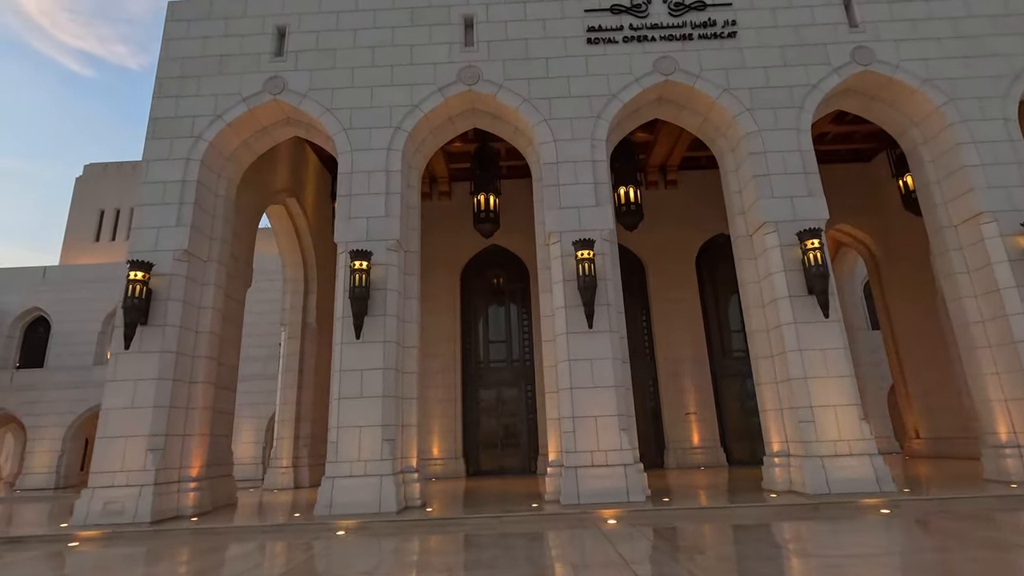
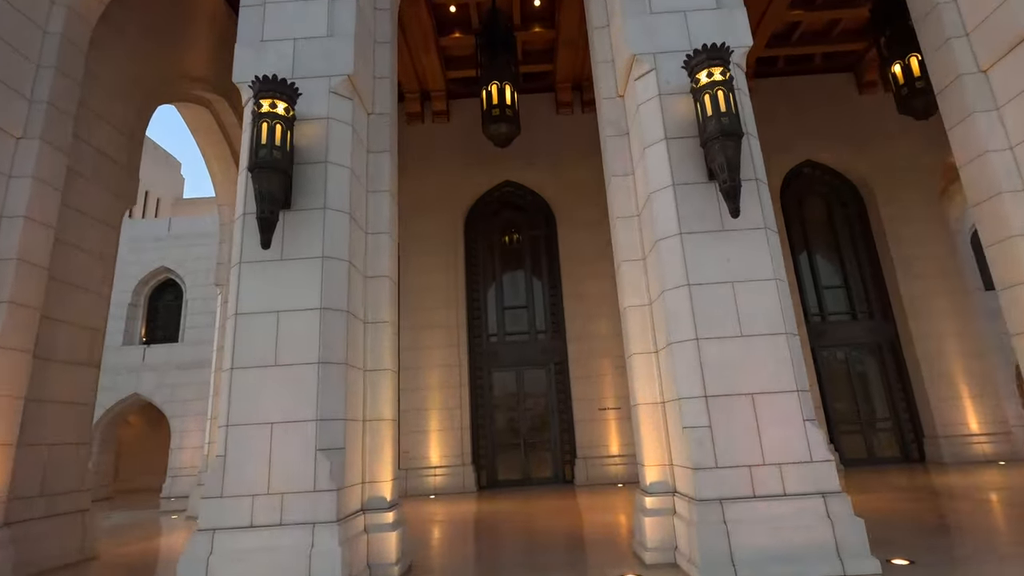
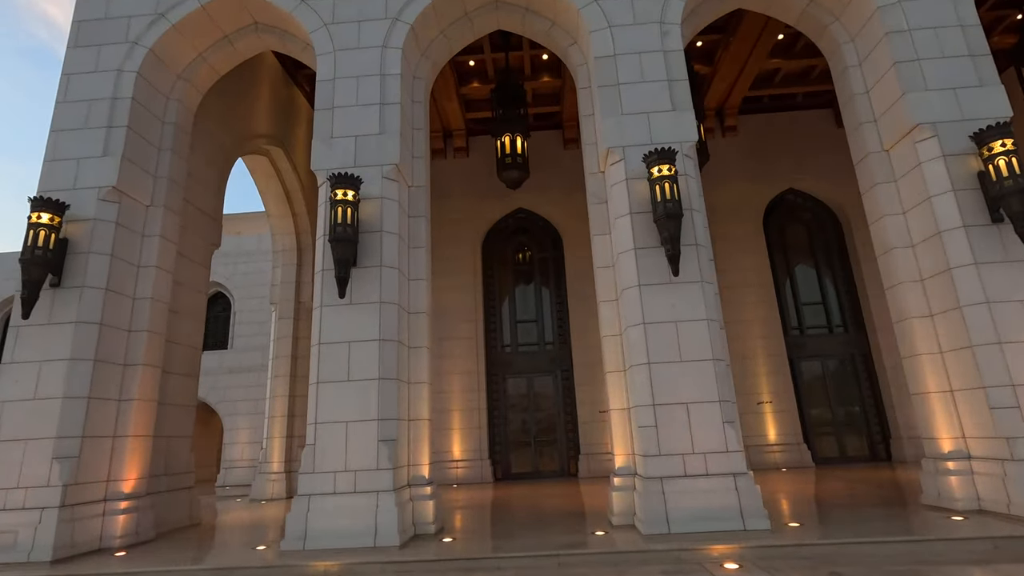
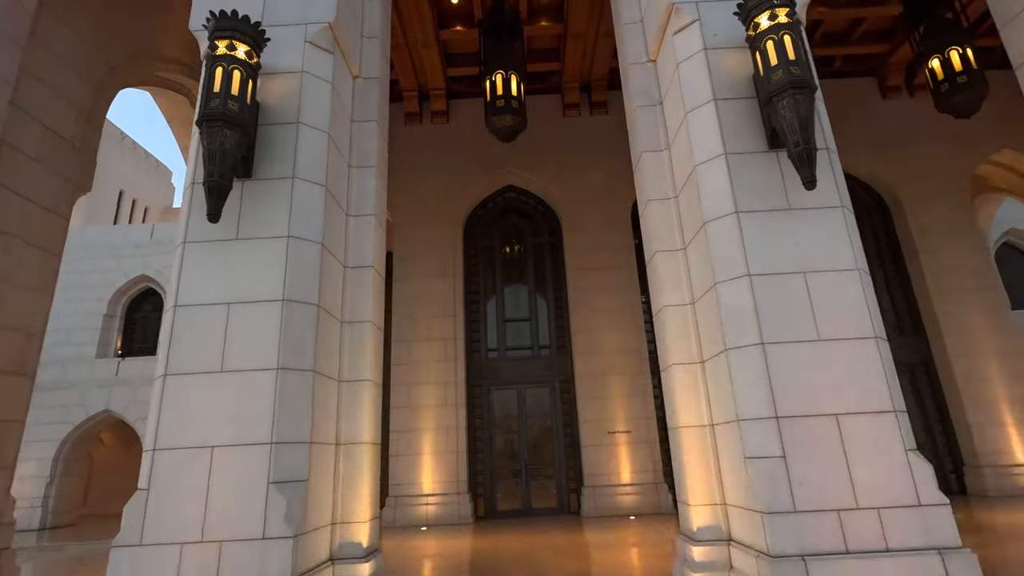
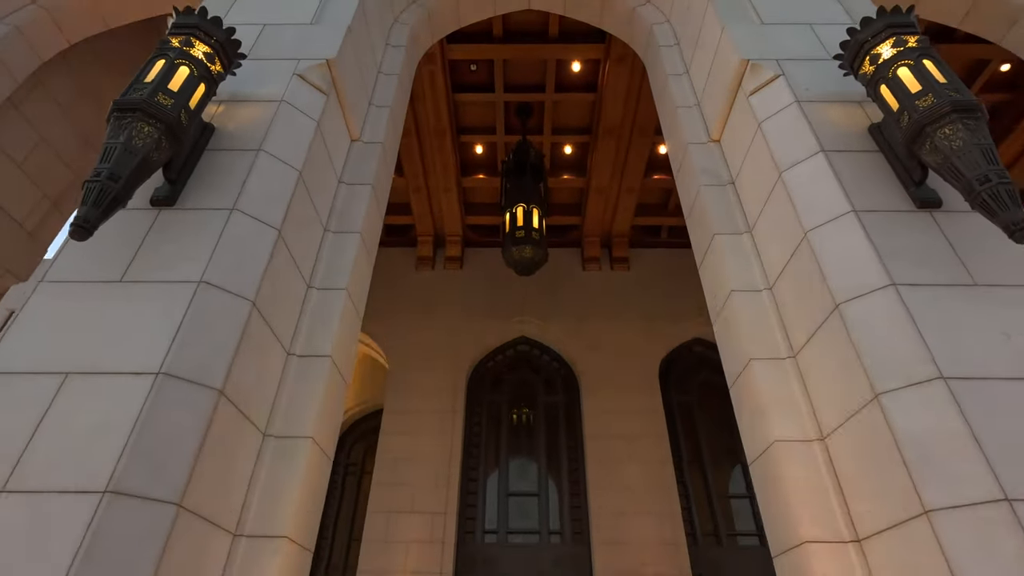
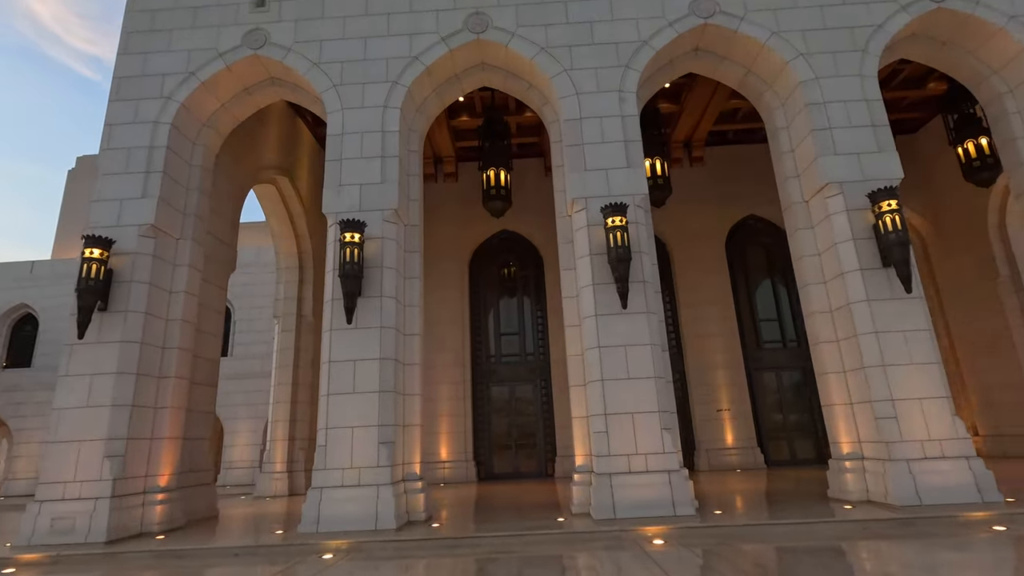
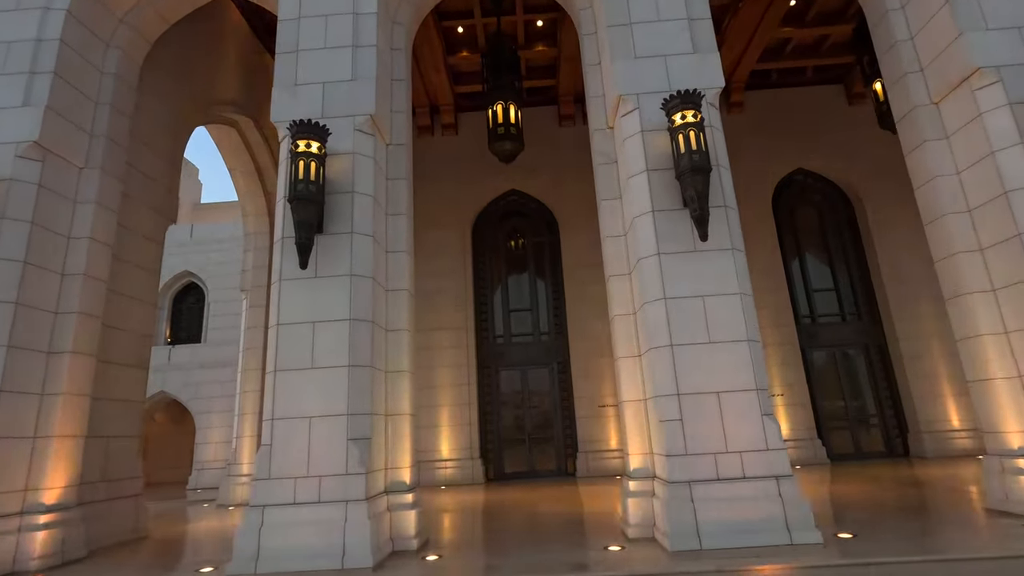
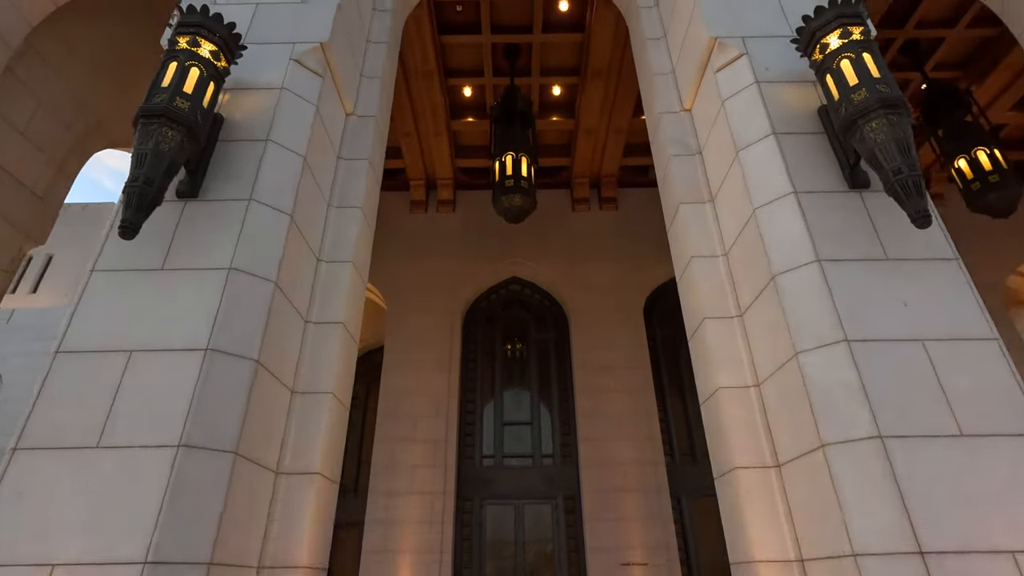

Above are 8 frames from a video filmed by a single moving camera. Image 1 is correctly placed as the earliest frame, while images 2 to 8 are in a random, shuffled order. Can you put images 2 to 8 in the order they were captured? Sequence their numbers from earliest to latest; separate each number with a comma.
6, 3, 7, 2, 4, 8, 5
